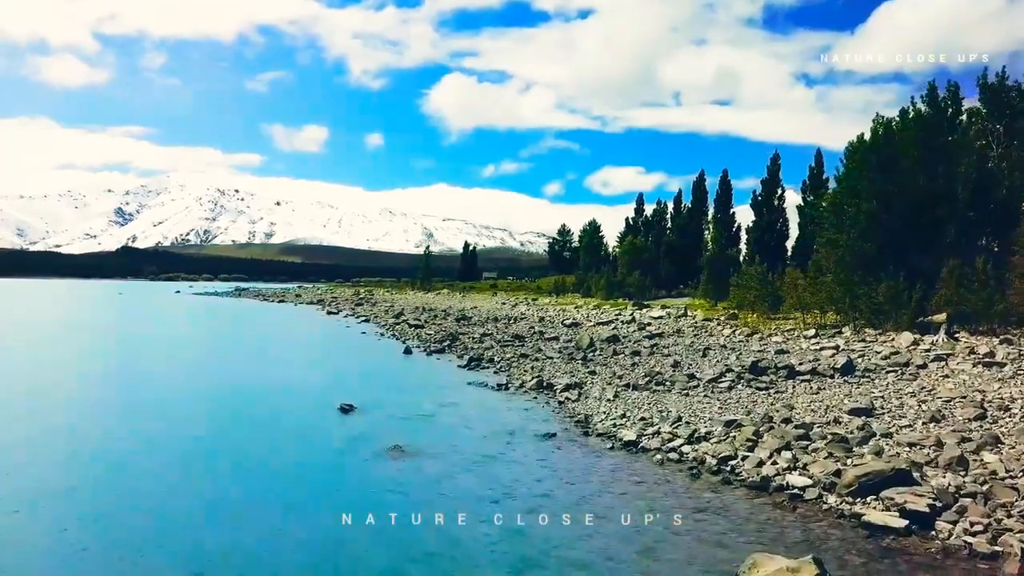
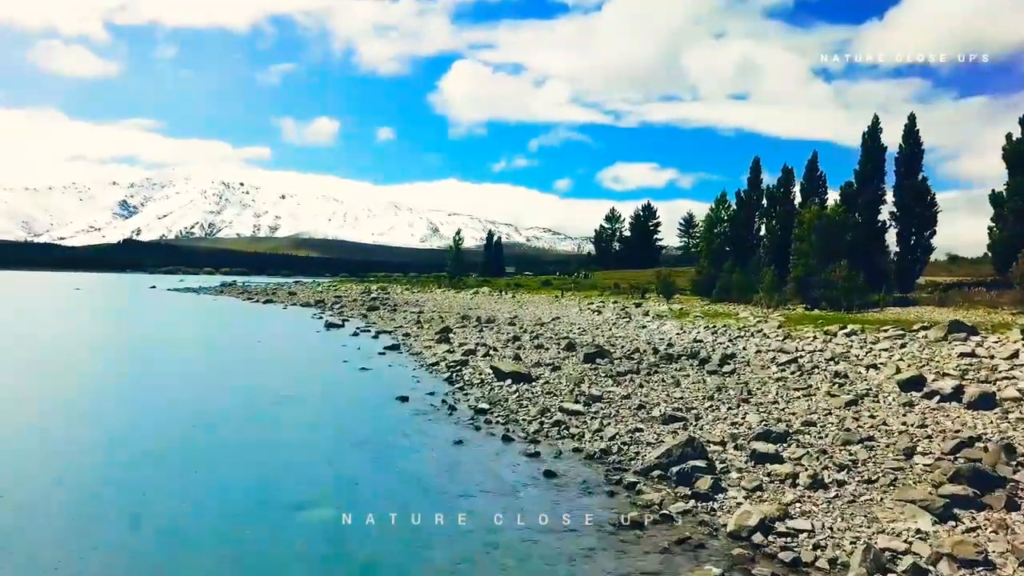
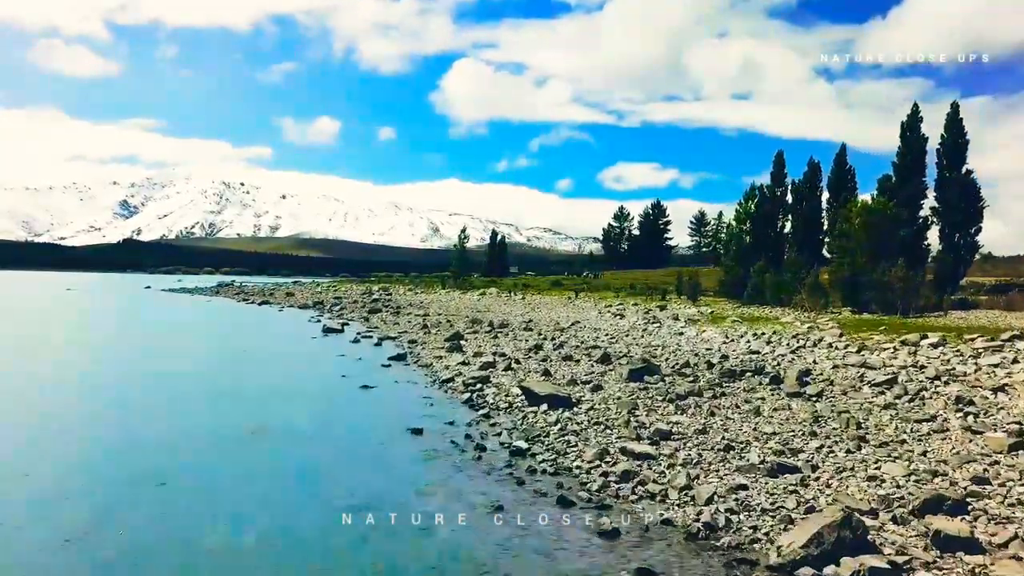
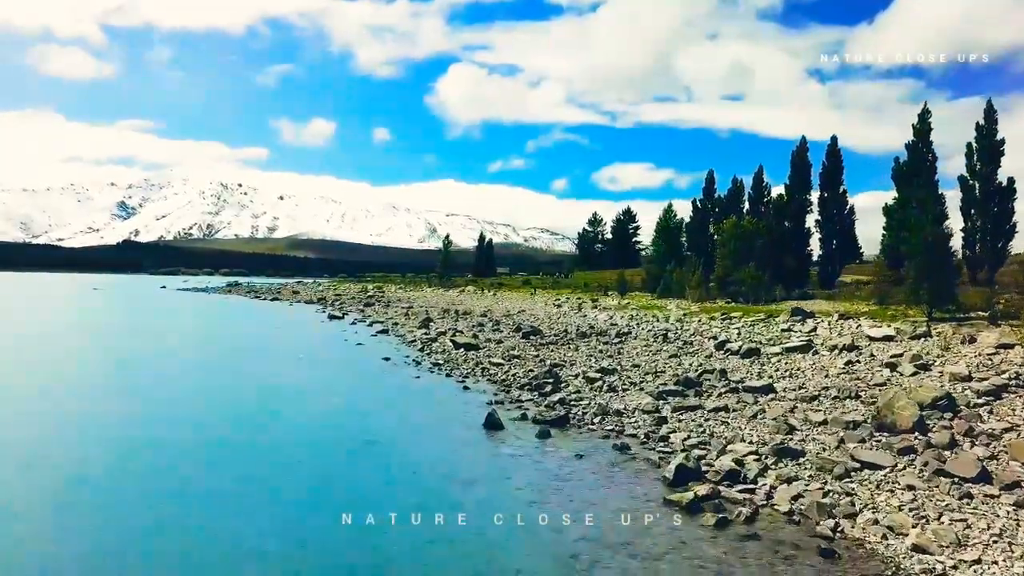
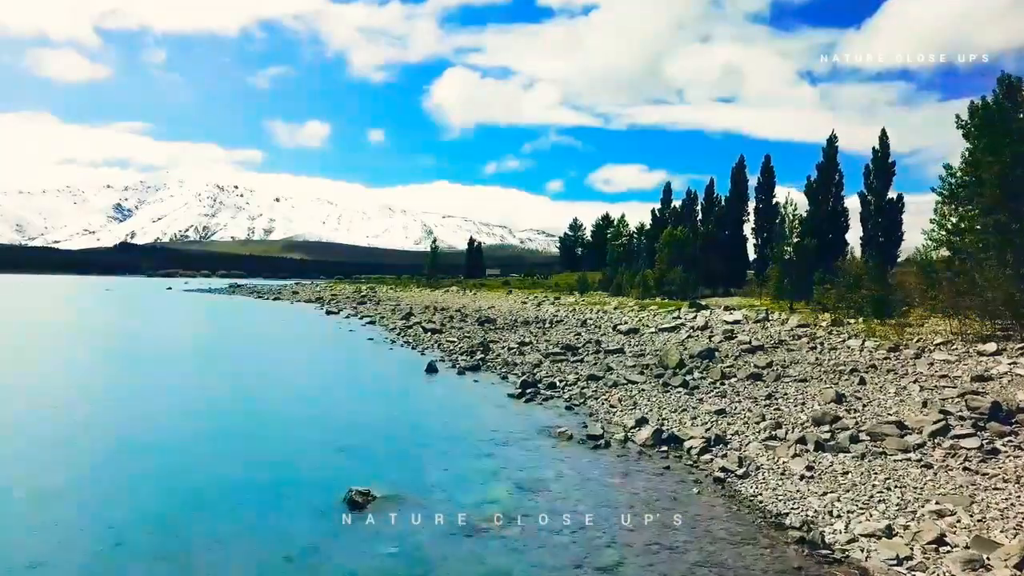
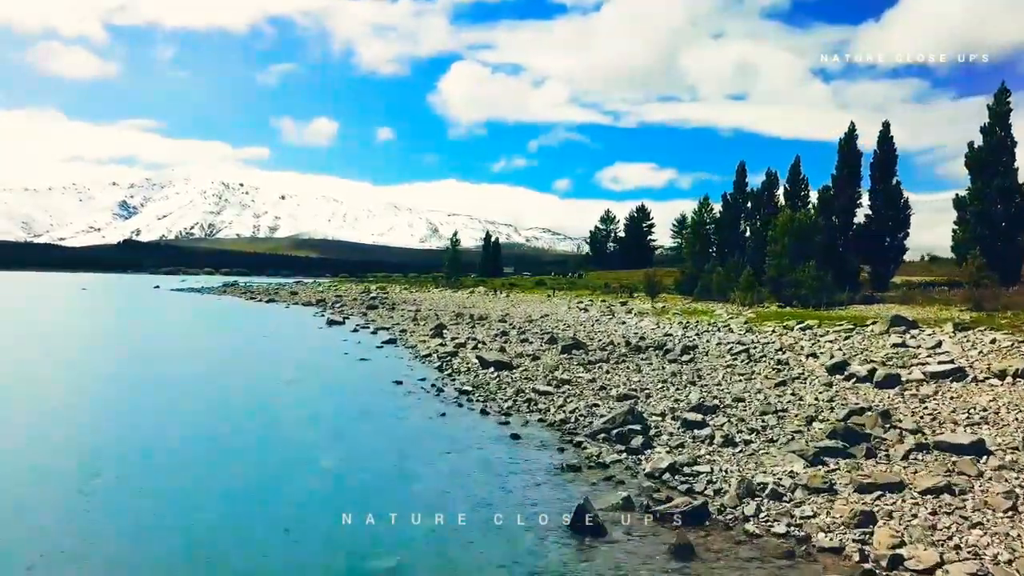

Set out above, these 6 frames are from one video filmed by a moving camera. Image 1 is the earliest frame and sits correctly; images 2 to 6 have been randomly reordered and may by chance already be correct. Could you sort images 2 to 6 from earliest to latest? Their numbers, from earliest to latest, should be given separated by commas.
5, 4, 6, 2, 3
